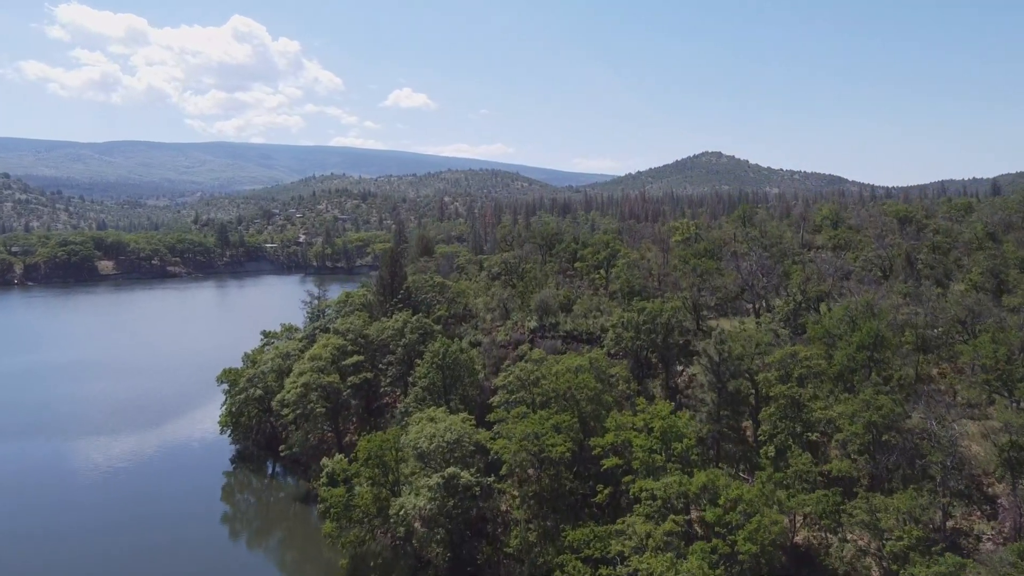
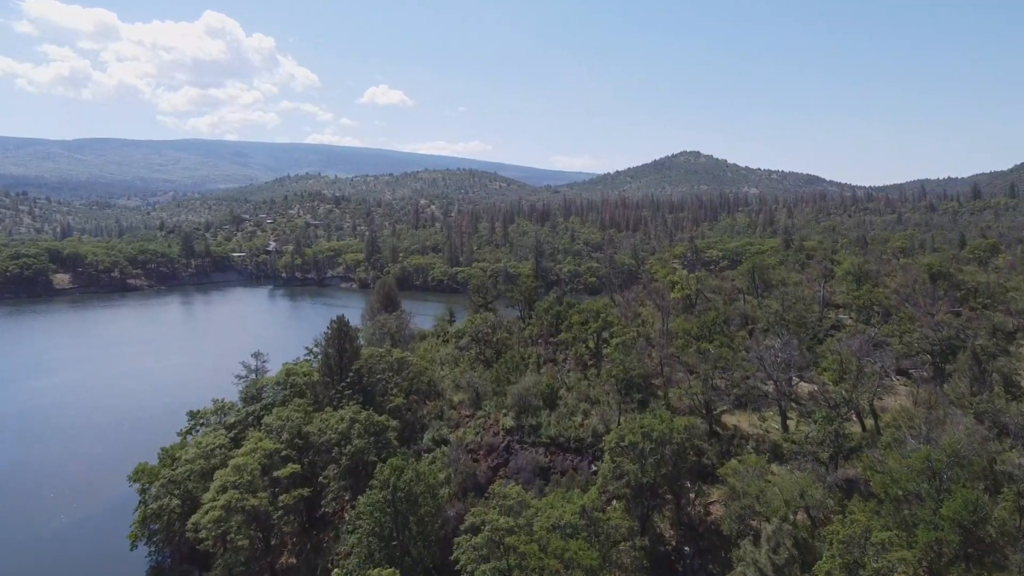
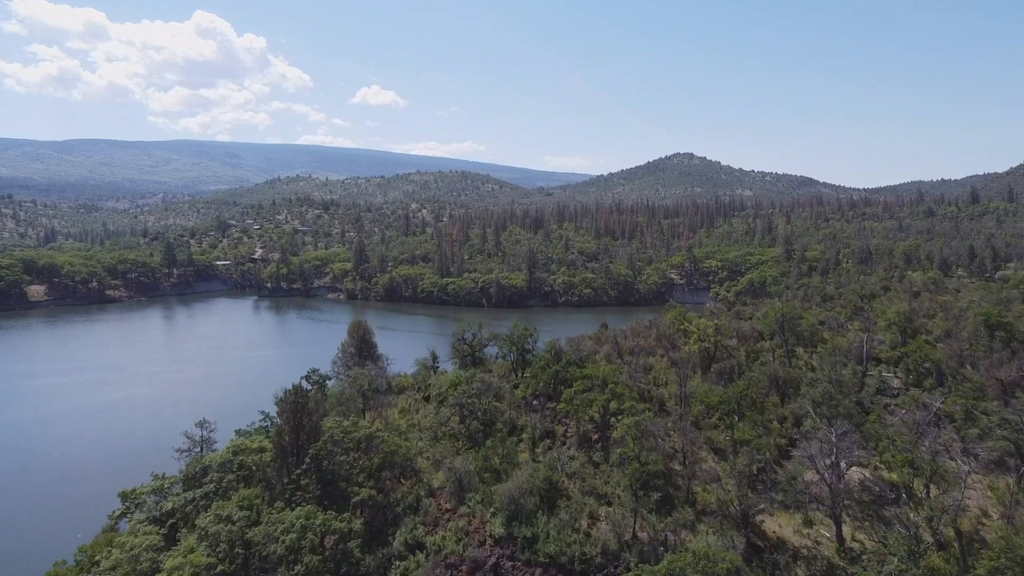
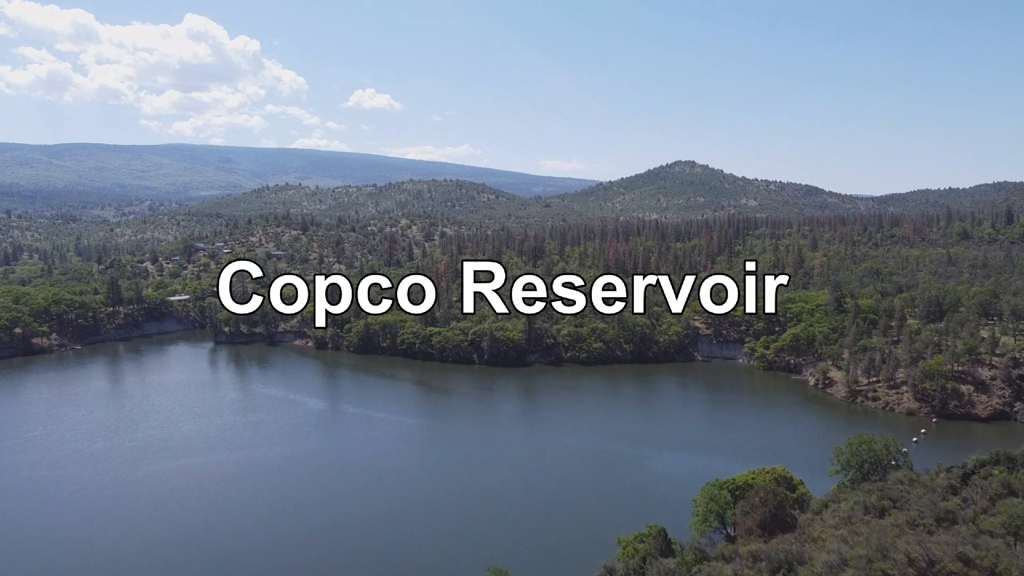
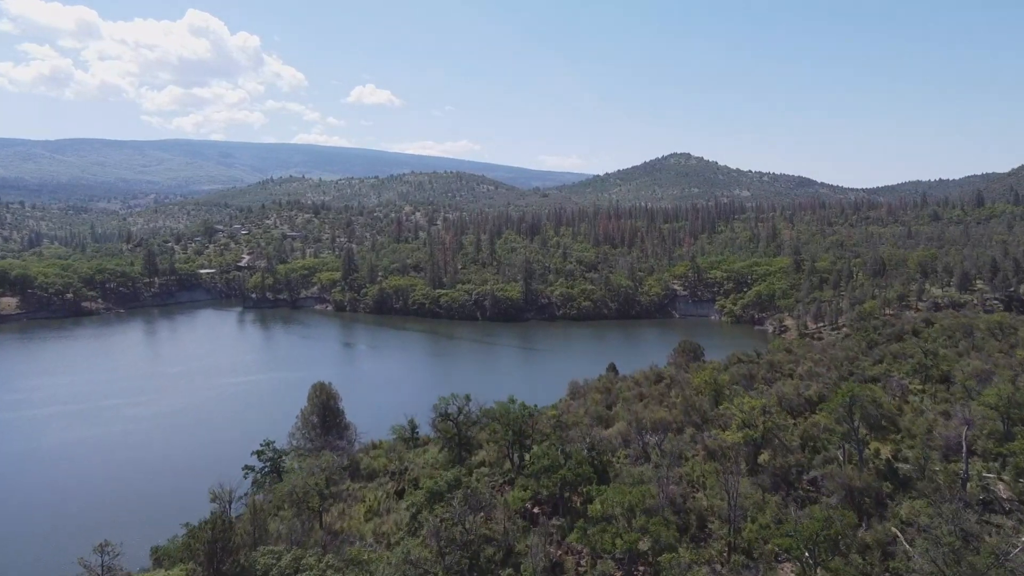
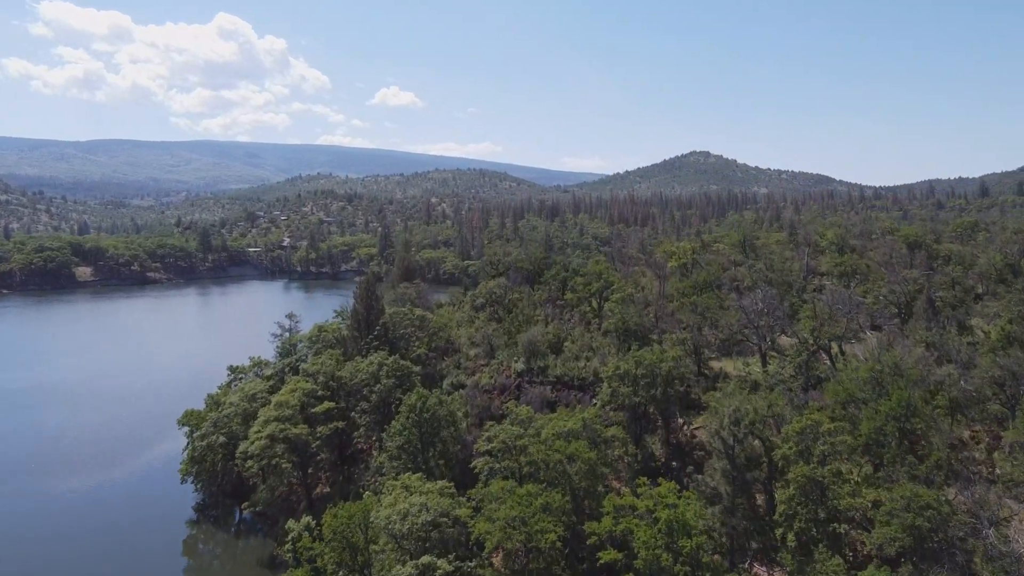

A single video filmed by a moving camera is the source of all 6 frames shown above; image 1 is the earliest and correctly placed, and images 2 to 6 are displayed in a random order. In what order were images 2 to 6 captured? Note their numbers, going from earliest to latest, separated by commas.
6, 2, 3, 5, 4
